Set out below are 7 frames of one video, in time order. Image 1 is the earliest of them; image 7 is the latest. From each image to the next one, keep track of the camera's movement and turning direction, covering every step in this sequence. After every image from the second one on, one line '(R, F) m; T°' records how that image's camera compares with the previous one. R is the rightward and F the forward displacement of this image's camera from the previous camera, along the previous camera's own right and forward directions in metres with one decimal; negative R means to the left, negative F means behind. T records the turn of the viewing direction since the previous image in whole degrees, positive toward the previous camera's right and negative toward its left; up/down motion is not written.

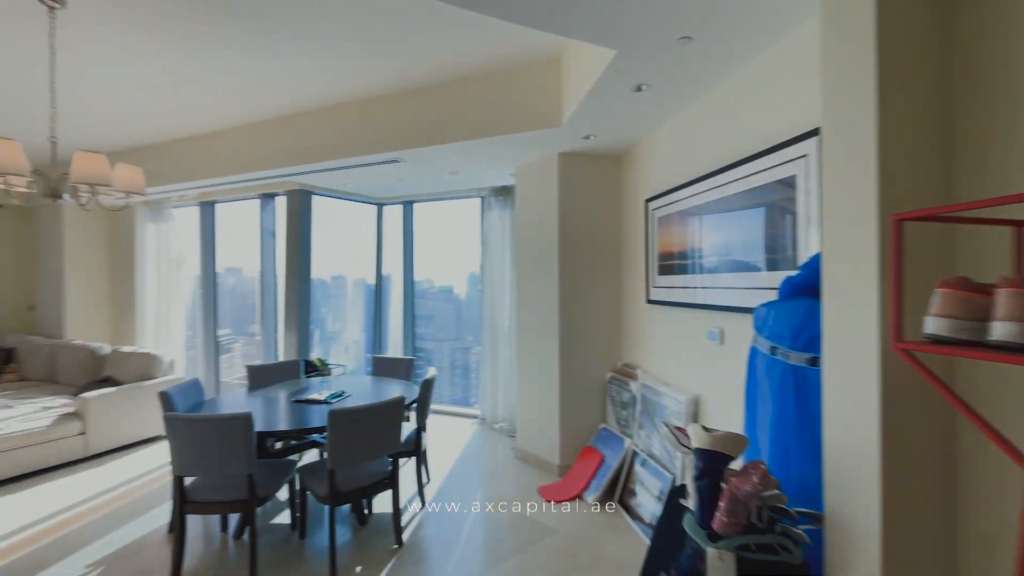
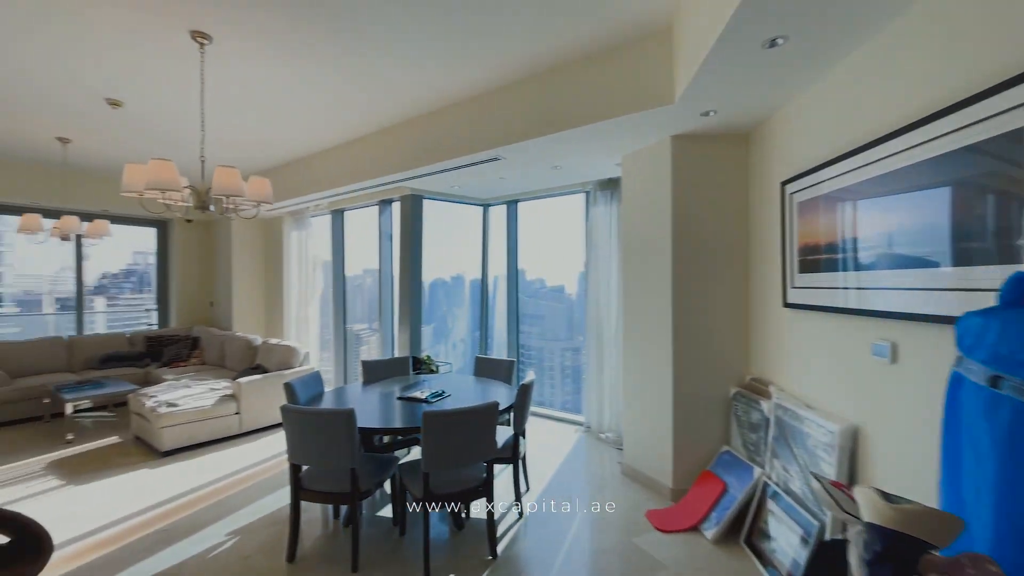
(0.0, +0.2) m; -14°
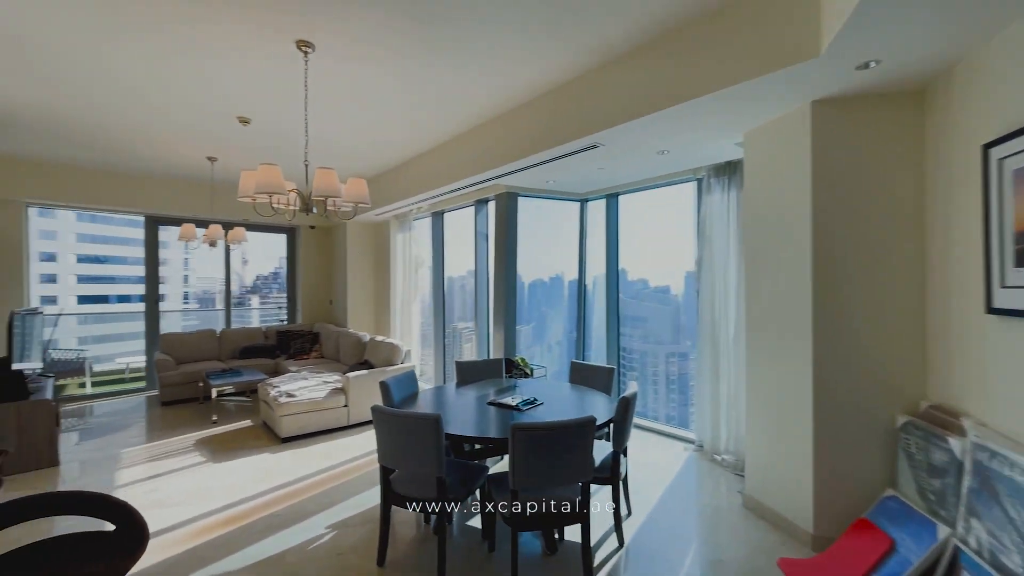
(0.0, +0.2) m; -13°
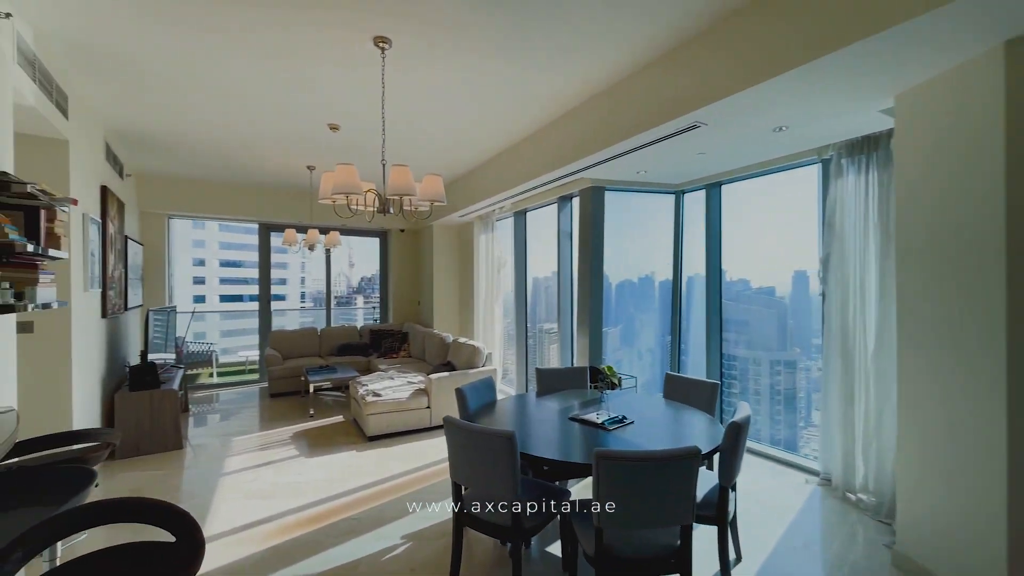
(0.0, +0.2) m; -11°
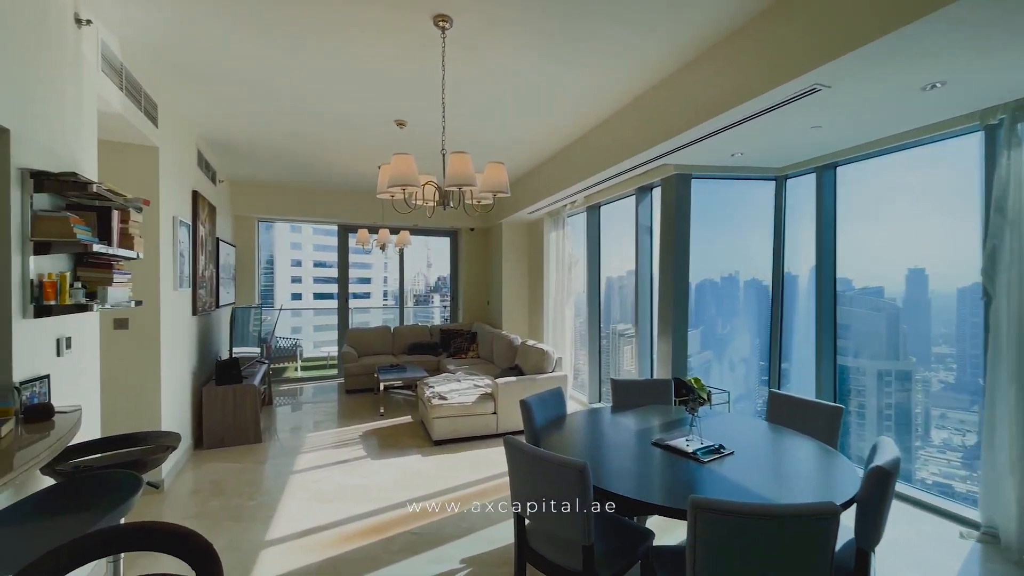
(0.0, +0.3) m; -9°
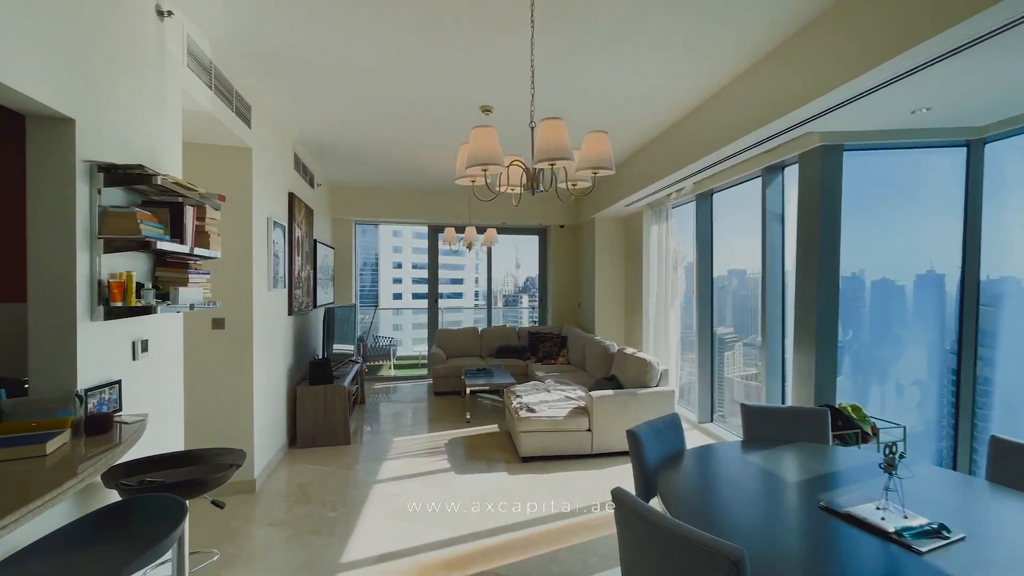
(-0.1, +0.4) m; -11°
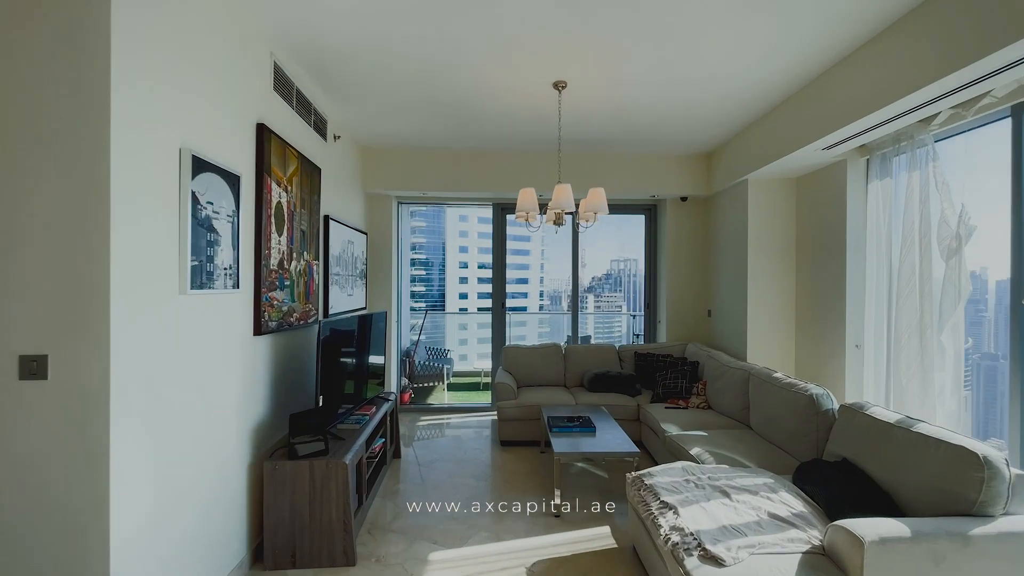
(-0.4, +1.9) m; -8°
